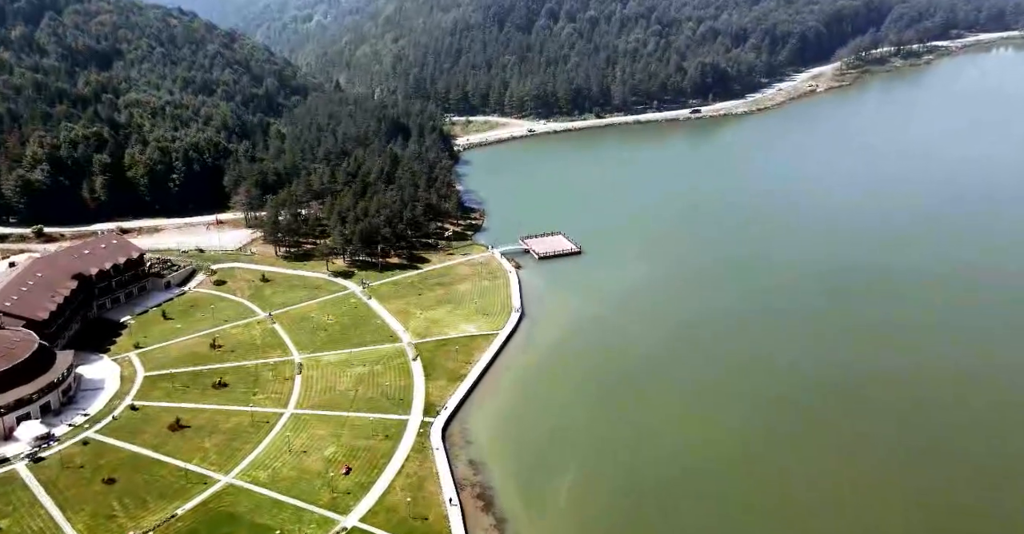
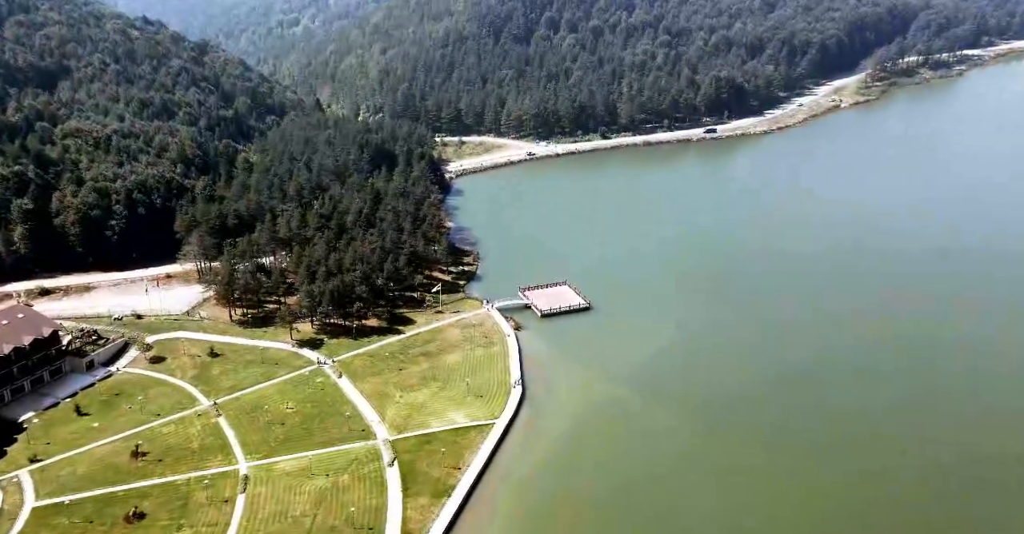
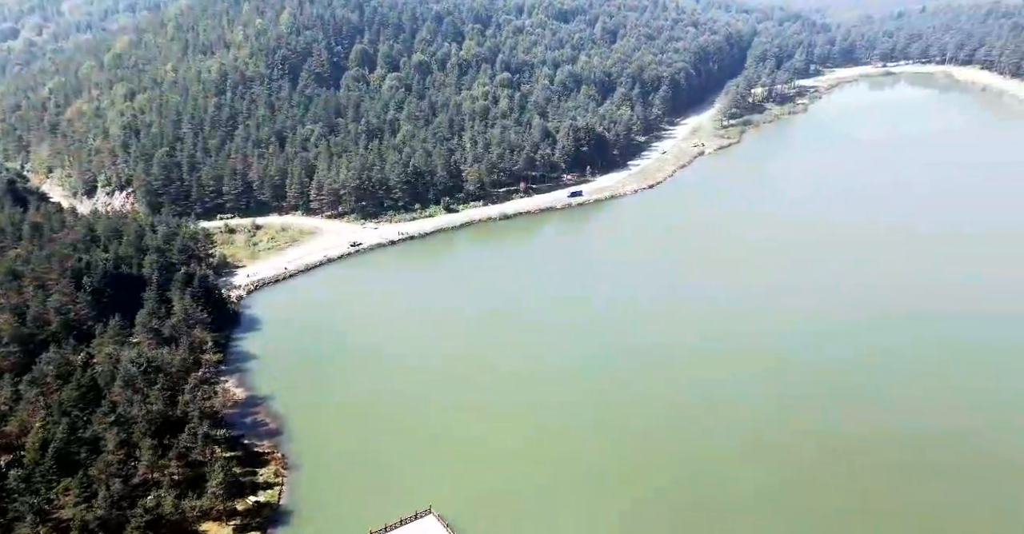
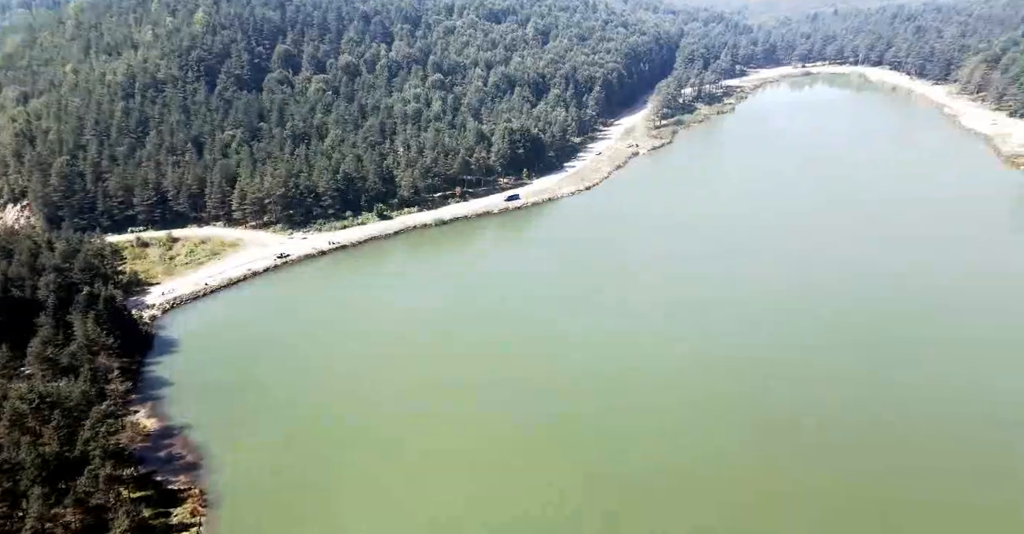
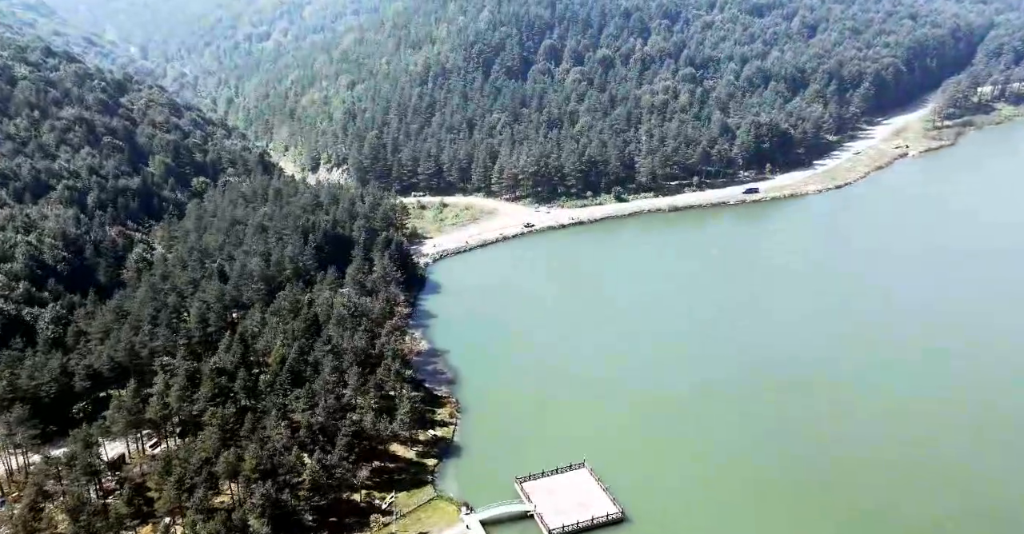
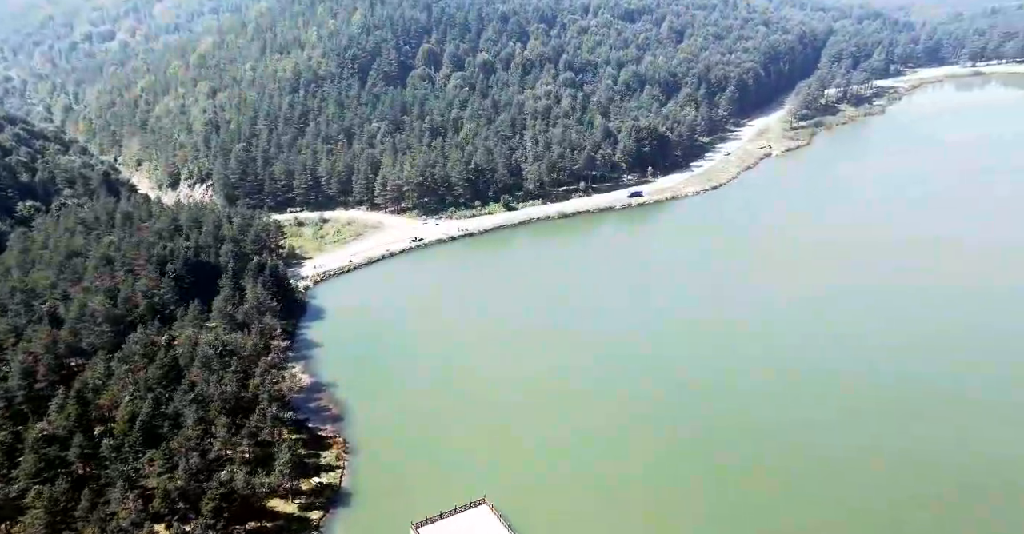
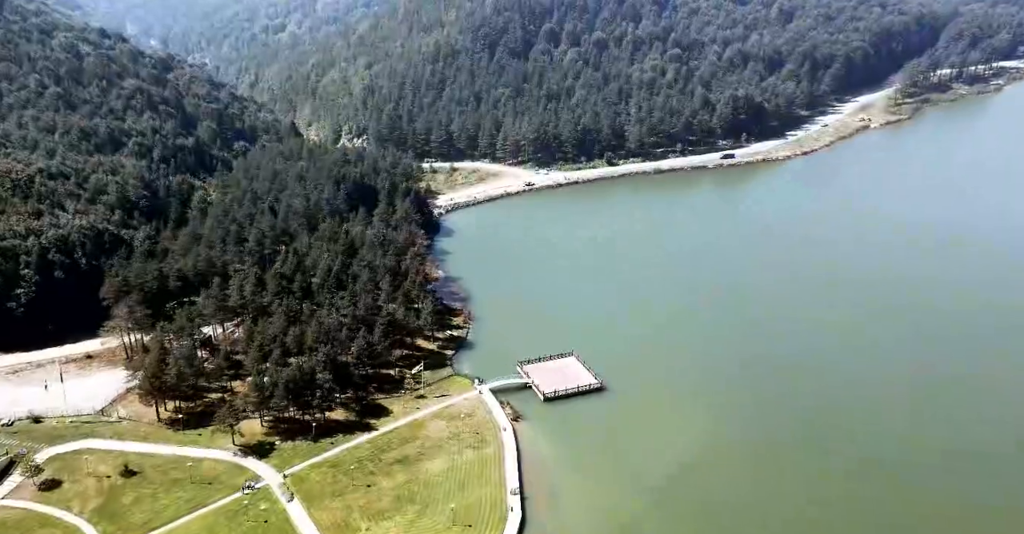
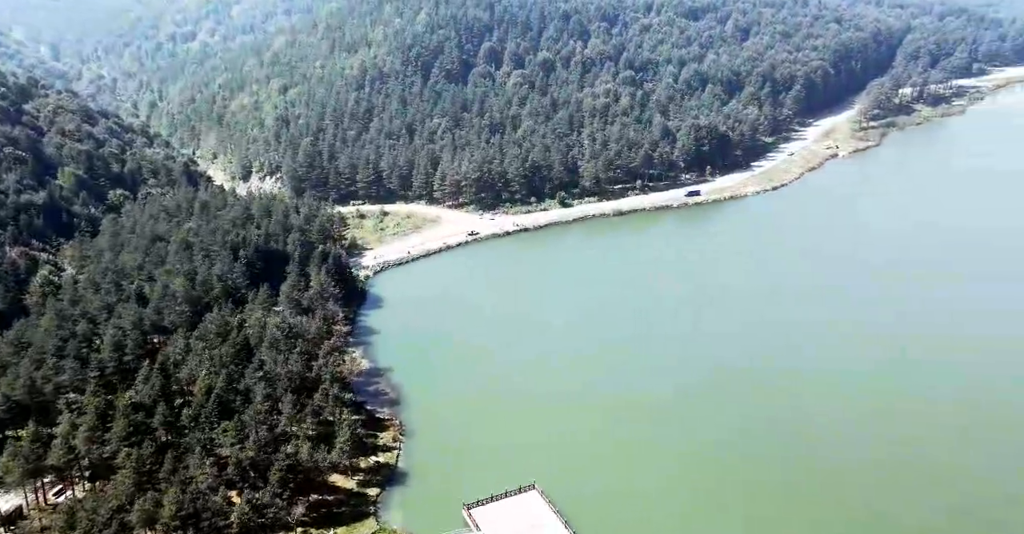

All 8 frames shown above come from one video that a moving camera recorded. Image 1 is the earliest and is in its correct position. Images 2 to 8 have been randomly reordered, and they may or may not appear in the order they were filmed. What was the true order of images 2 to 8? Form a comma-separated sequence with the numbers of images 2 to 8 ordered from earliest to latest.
2, 7, 5, 8, 6, 3, 4
